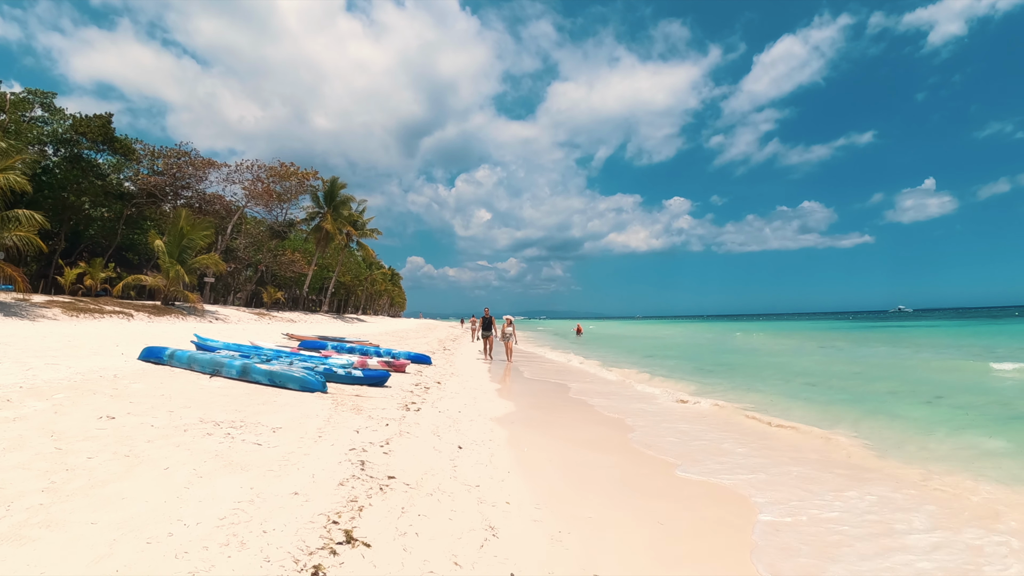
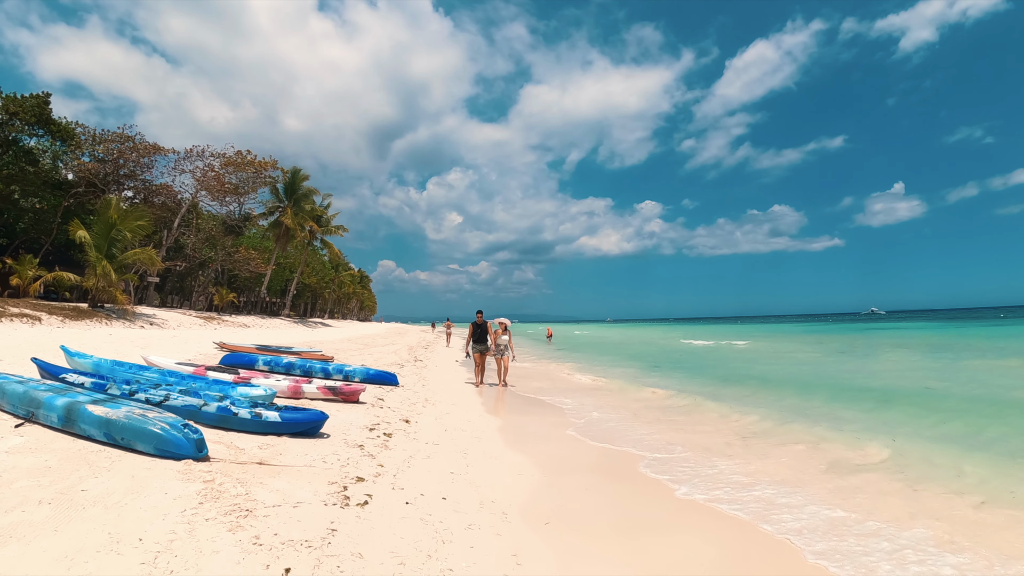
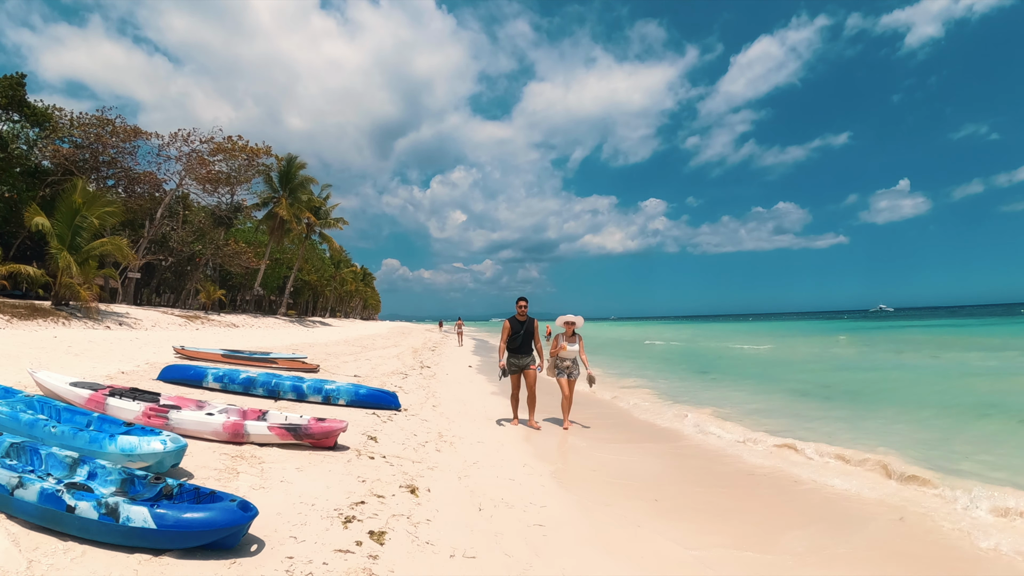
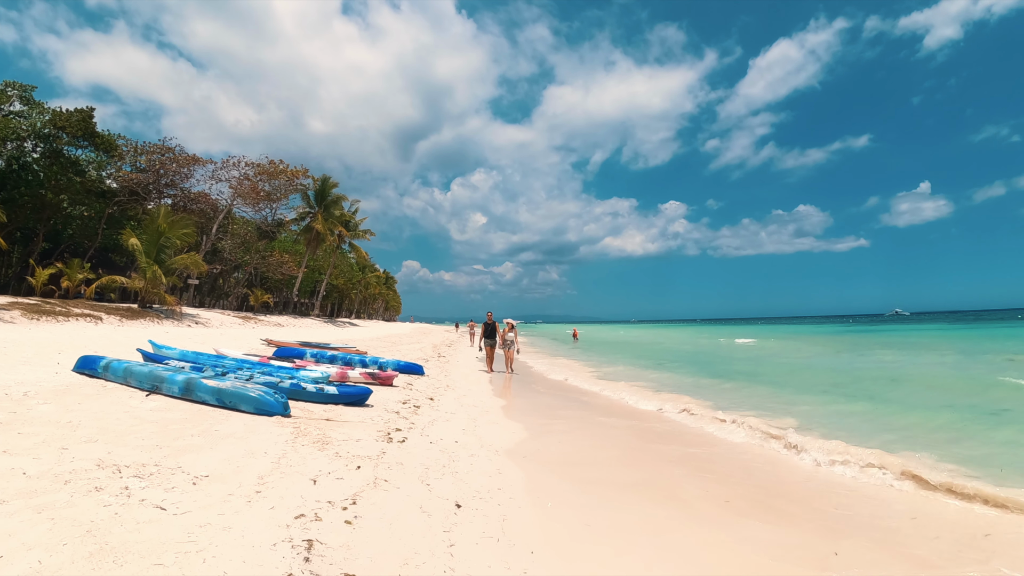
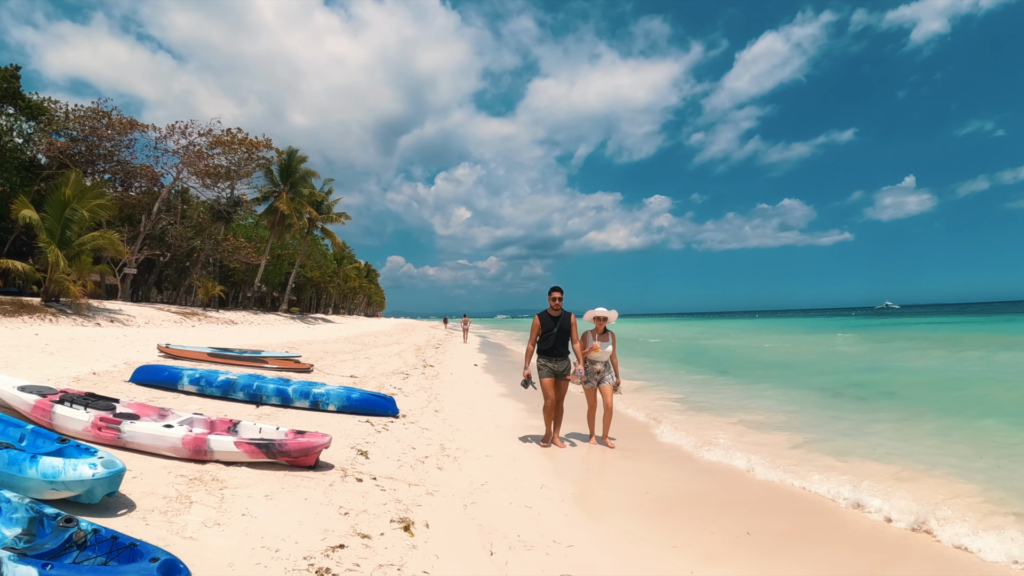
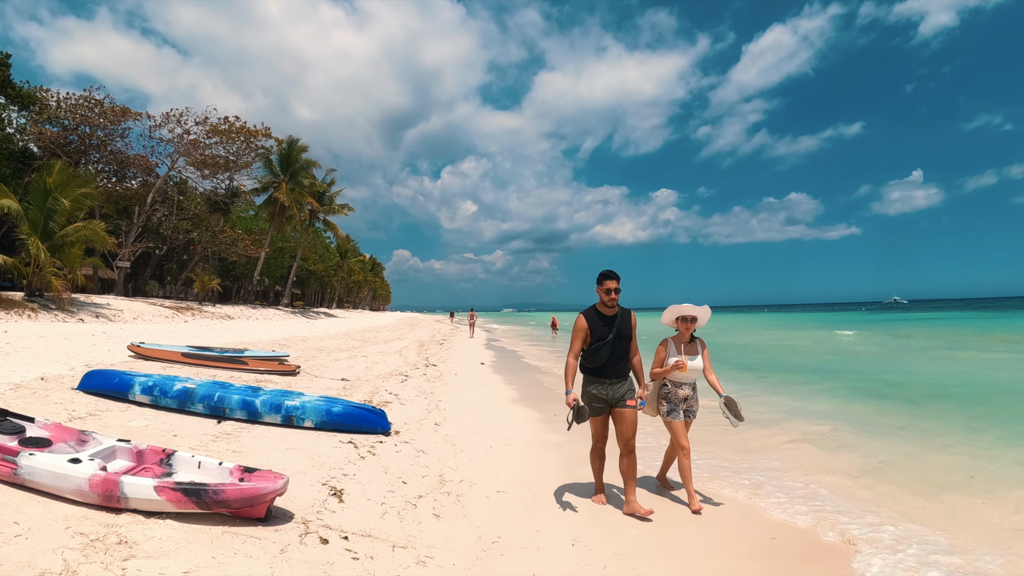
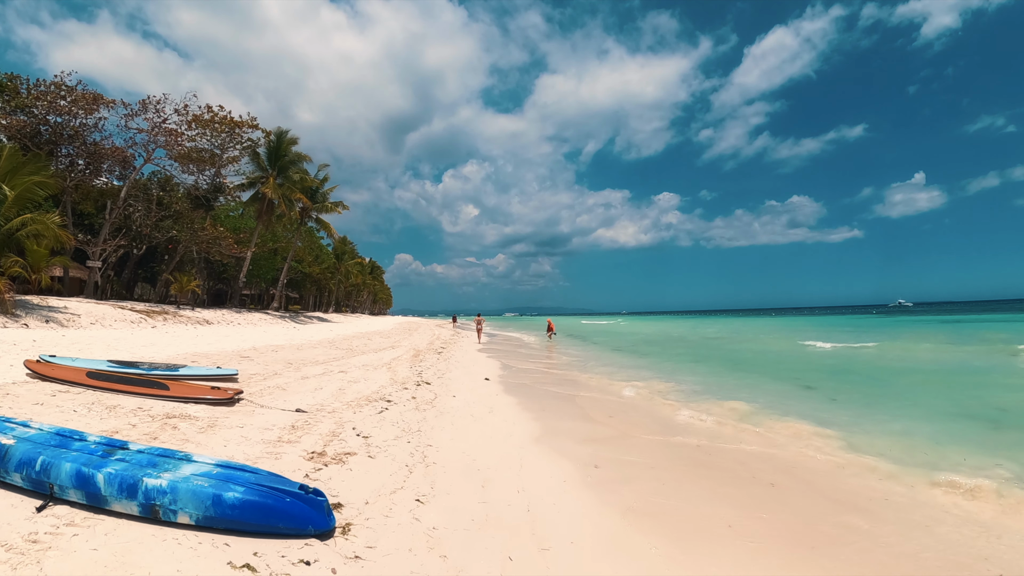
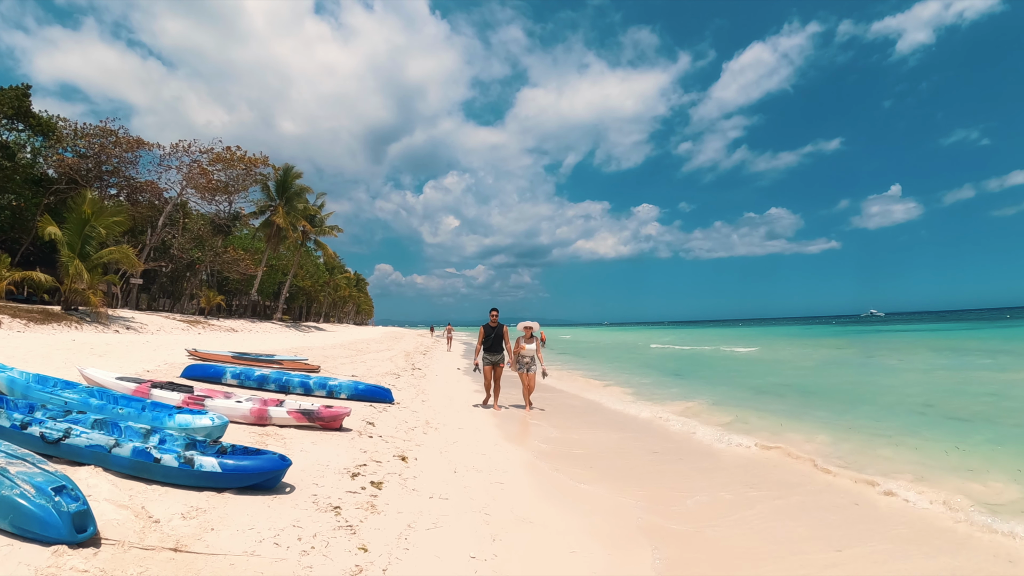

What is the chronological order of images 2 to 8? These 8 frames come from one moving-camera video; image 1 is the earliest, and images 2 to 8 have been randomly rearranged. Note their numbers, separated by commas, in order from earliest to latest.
4, 2, 8, 3, 5, 6, 7
